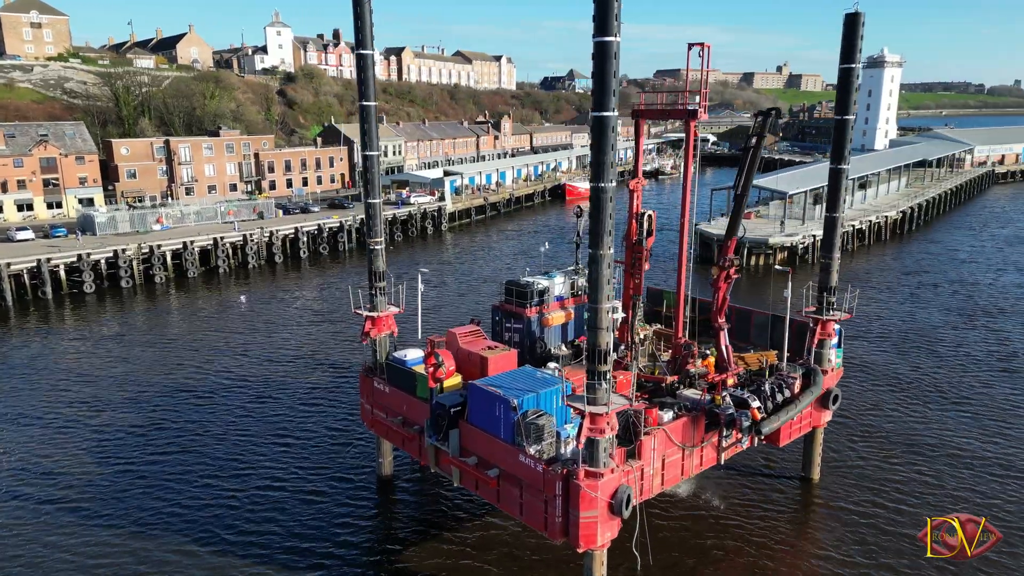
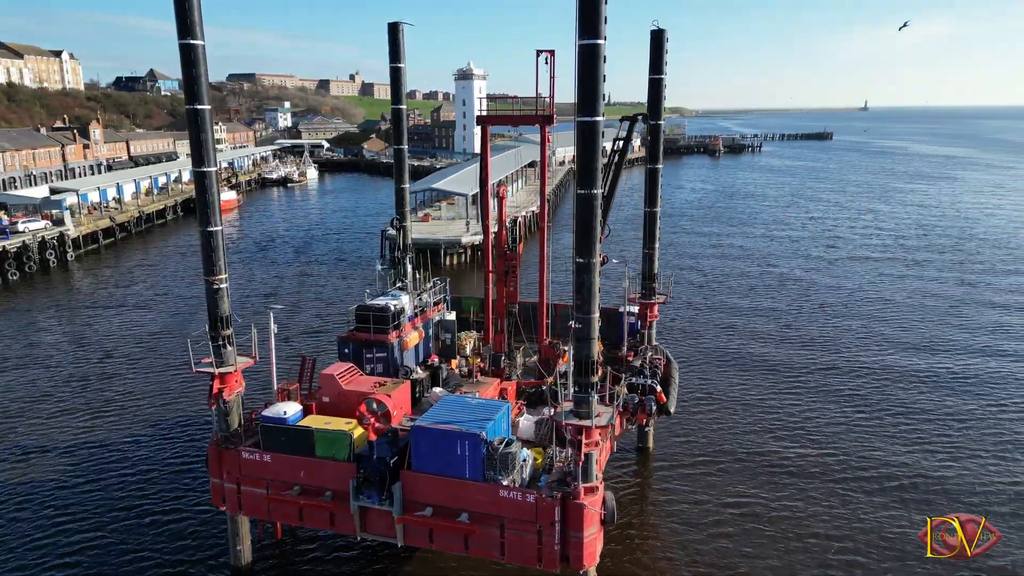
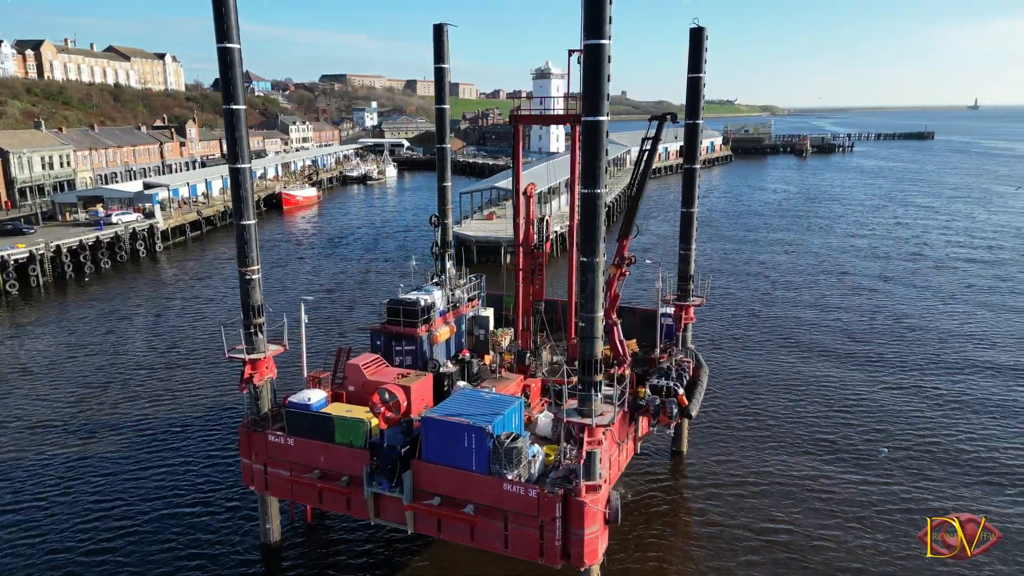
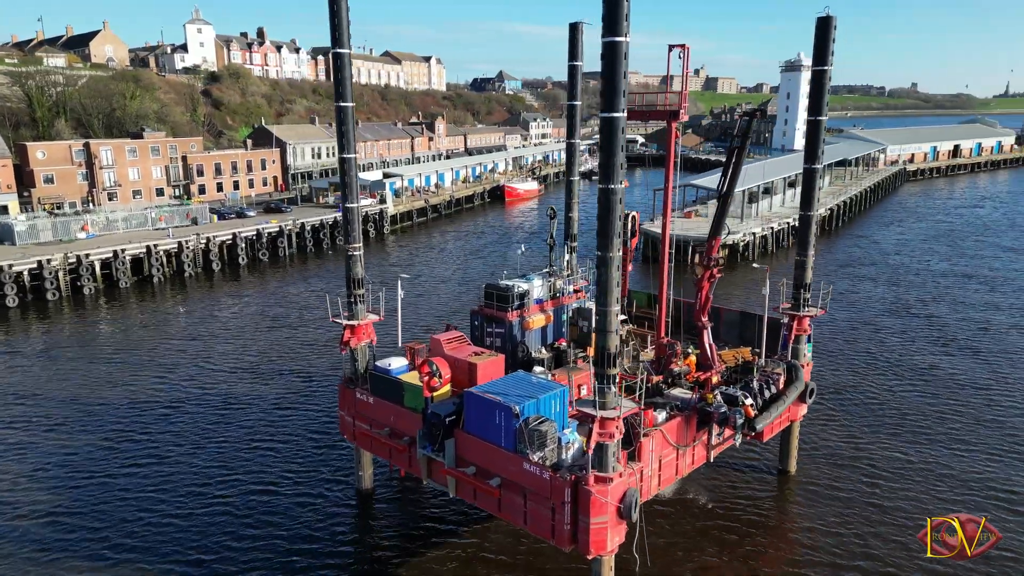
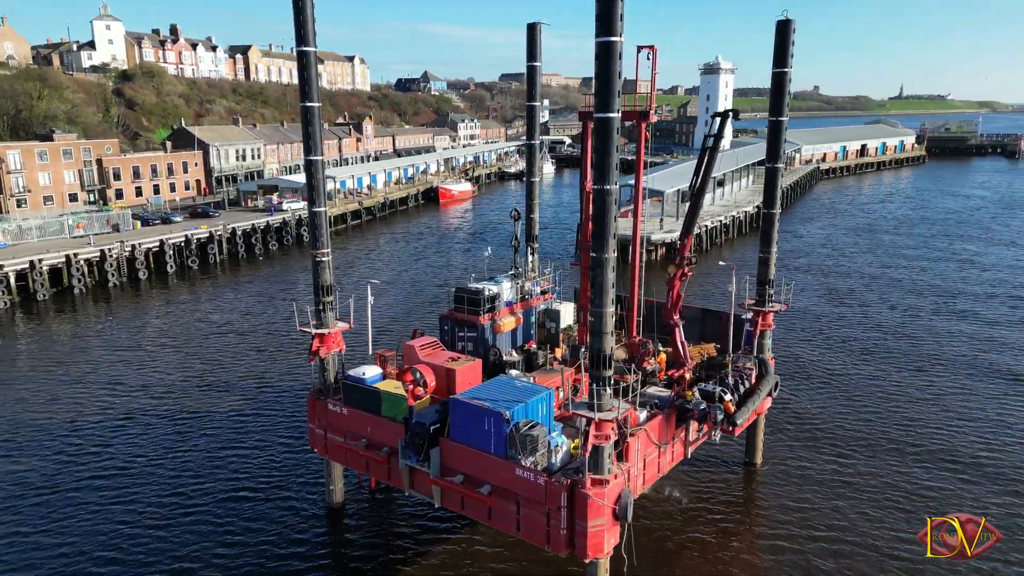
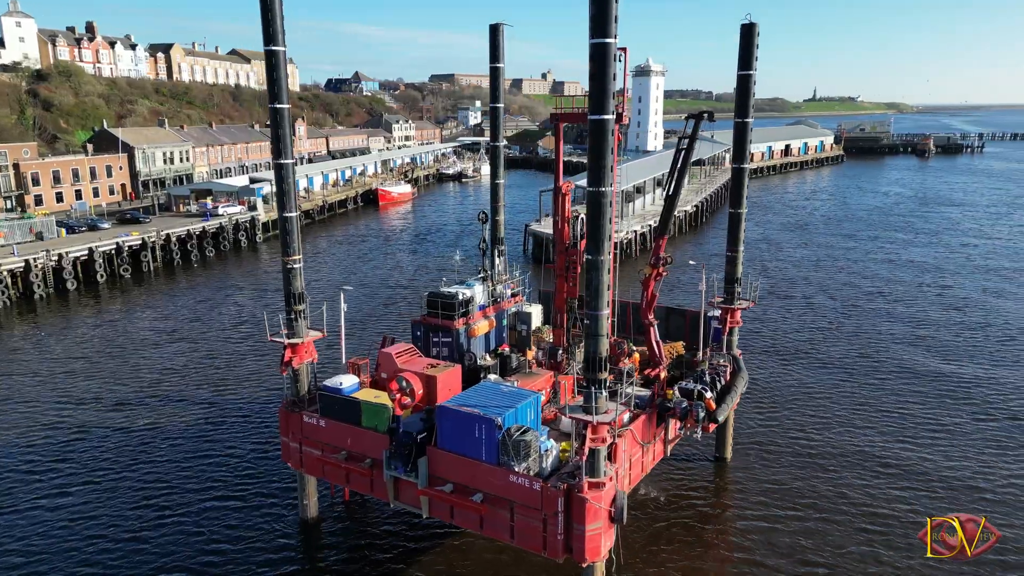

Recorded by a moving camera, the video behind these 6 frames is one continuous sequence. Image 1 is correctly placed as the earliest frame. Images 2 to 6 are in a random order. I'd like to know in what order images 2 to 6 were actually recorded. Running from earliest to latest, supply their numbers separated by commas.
4, 5, 6, 3, 2
